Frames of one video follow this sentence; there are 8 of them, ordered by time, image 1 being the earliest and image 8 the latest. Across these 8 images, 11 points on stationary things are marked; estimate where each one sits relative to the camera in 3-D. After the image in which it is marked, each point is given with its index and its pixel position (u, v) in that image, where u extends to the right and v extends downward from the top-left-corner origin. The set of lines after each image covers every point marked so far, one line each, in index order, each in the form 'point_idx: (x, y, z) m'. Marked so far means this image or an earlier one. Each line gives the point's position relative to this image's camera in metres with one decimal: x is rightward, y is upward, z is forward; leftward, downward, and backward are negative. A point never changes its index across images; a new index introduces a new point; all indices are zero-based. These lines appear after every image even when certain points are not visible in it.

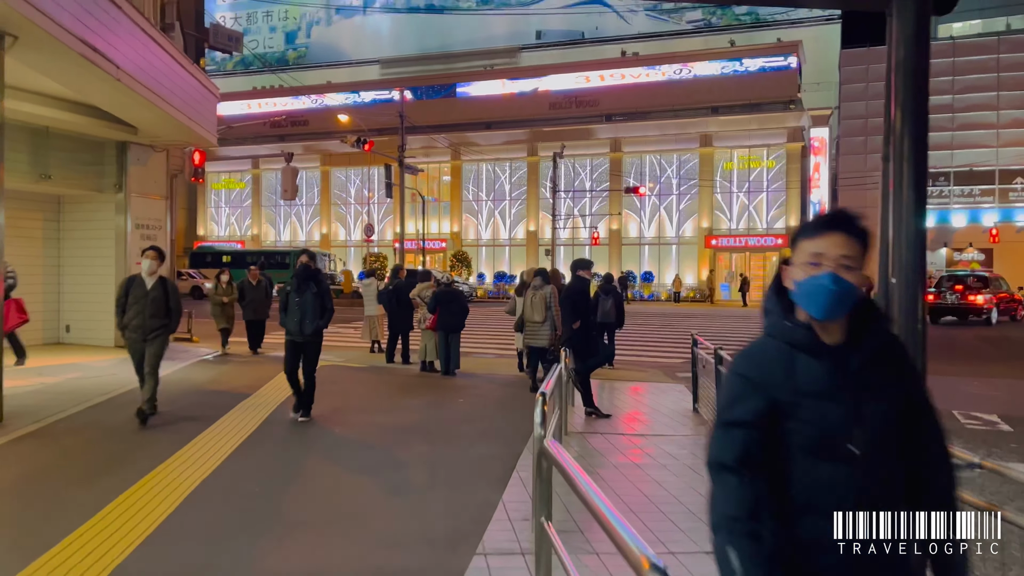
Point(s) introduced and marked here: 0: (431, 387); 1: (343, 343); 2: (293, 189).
0: (-1.1, -1.3, +10.8) m
1: (-3.7, -1.2, +17.5) m
2: (-4.4, +2.0, +16.1) m
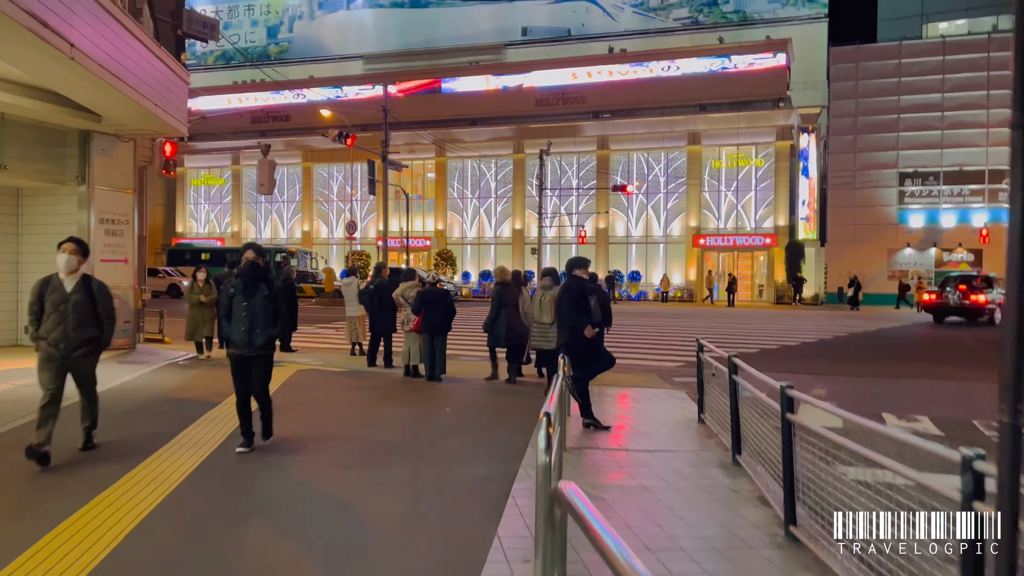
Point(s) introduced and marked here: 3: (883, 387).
0: (-1.2, -1.3, +10.1) m
1: (-3.9, -1.2, +16.7) m
2: (-4.6, +2.0, +15.3) m
3: (+5.5, -1.5, +11.8) m
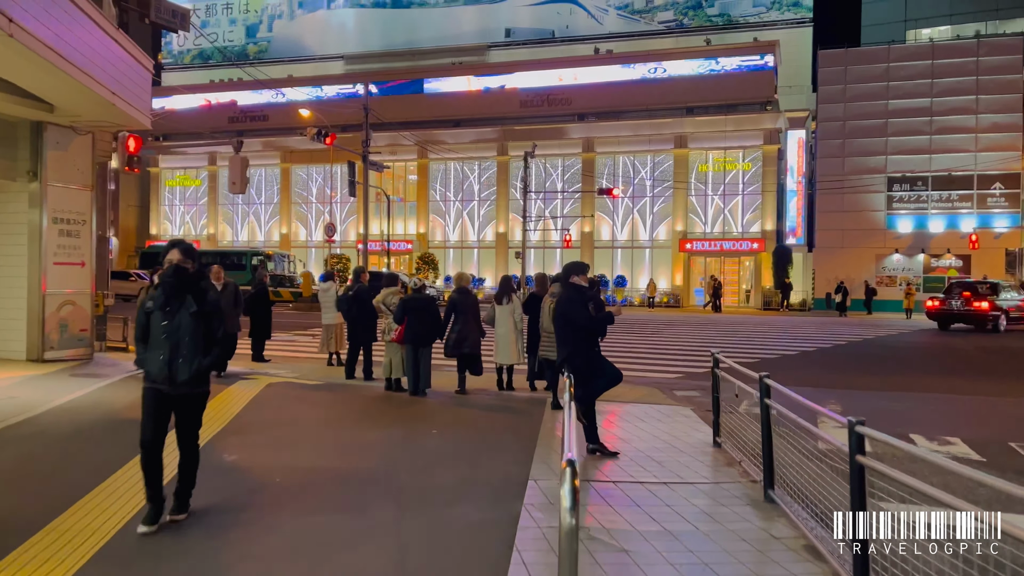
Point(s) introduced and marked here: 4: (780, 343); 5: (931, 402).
0: (-1.3, -1.4, +9.2) m
1: (-4.2, -1.3, +15.7) m
2: (-4.8, +1.9, +14.4) m
3: (+5.3, -1.6, +11.1) m
4: (+6.5, -1.3, +19.3) m
5: (+6.0, -1.6, +11.5) m
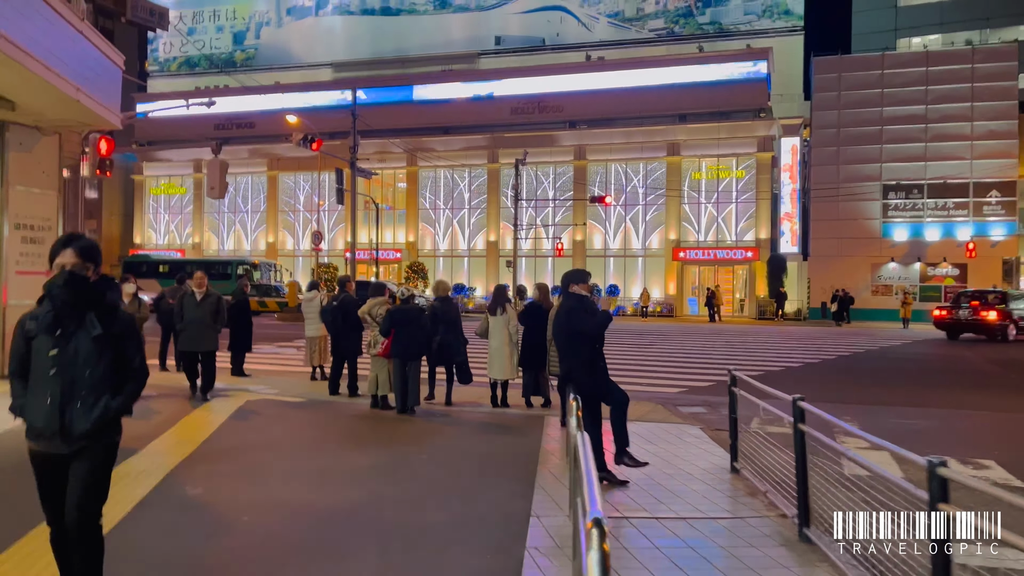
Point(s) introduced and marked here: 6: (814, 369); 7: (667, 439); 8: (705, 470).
0: (-1.4, -1.5, +8.5) m
1: (-4.3, -1.5, +15.0) m
2: (-4.9, +1.7, +13.7) m
3: (+5.3, -1.8, +10.5) m
4: (+6.4, -1.6, +18.7) m
5: (+6.0, -1.8, +10.9) m
6: (+6.0, -1.6, +16.0) m
7: (+1.6, -1.6, +8.5) m
8: (+1.8, -1.6, +7.1) m
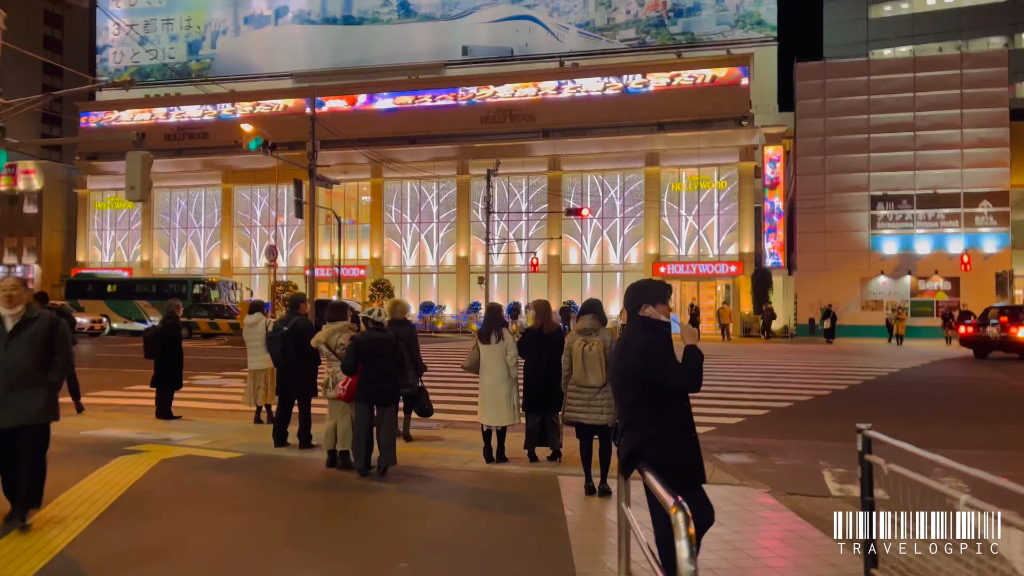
0: (-1.3, -1.7, +6.1) m
1: (-4.5, -1.8, +12.5) m
2: (-5.1, +1.4, +11.2) m
3: (+5.3, -1.9, +8.4) m
4: (+6.0, -1.9, +16.6) m
5: (+5.9, -1.9, +8.8) m
6: (+5.8, -1.9, +13.9) m
7: (+1.7, -1.8, +6.3) m
8: (+1.9, -1.7, +4.8) m
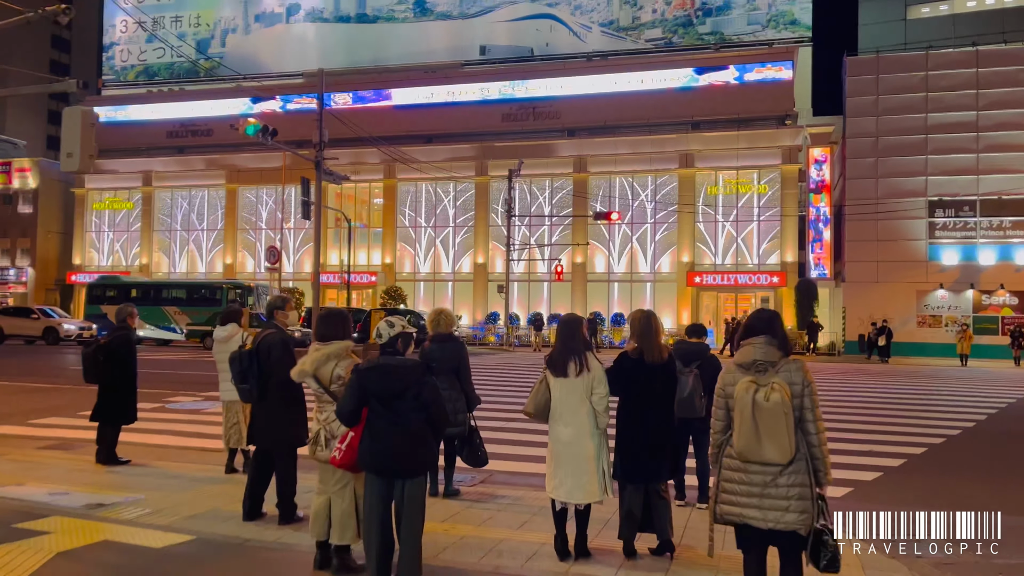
0: (-0.7, -1.7, +3.3) m
1: (-3.9, -1.9, +9.7) m
2: (-4.5, +1.4, +8.5) m
3: (+5.8, -2.0, +5.5) m
4: (+6.7, -2.1, +13.8) m
5: (+6.5, -2.0, +5.9) m
6: (+6.4, -2.1, +11.0) m
7: (+2.3, -1.8, +3.4) m
8: (+2.4, -1.7, +2.0) m
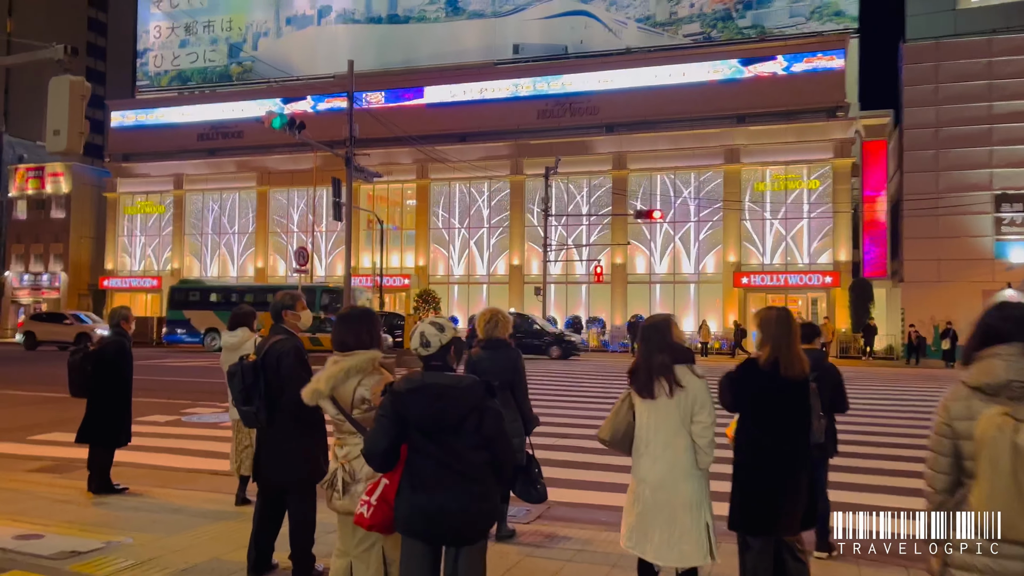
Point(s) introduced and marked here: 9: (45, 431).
0: (-0.4, -1.6, +2.0) m
1: (-3.3, -1.9, +8.5) m
2: (-3.9, +1.4, +7.3) m
3: (+6.3, -1.9, +3.9) m
4: (+7.4, -2.1, +12.1) m
5: (+6.9, -2.0, +4.3) m
6: (+7.0, -2.0, +9.4) m
7: (+2.6, -1.7, +2.0) m
8: (+2.7, -1.6, +0.6) m
9: (-6.3, -1.9, +10.8) m
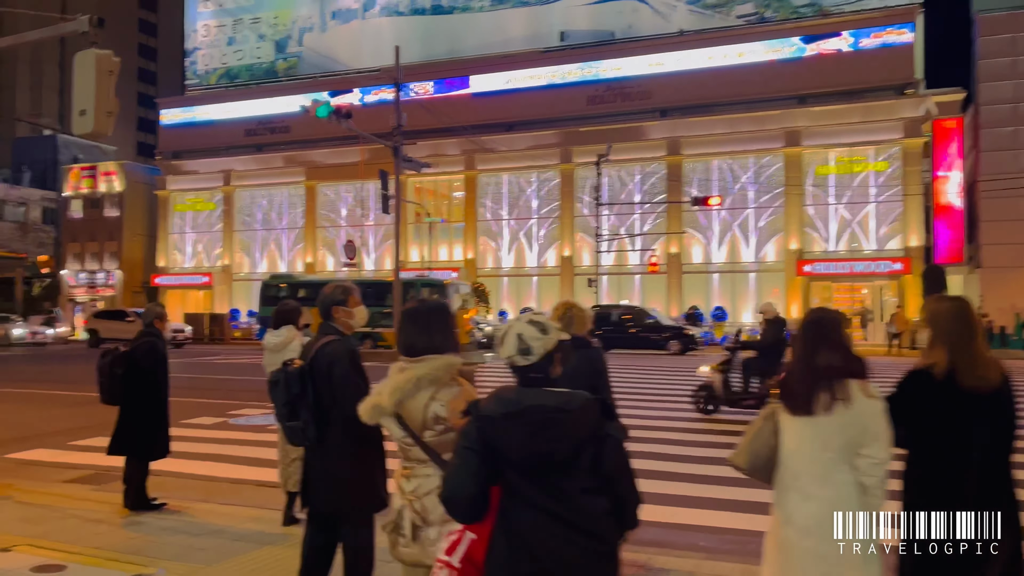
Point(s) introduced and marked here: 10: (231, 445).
0: (-0.1, -1.6, +1.1) m
1: (-2.6, -1.8, +7.8) m
2: (-3.3, +1.4, +6.7) m
3: (+6.7, -1.8, +2.7) m
4: (+8.3, -1.8, +10.8) m
5: (+7.4, -1.8, +3.1) m
6: (+7.8, -1.8, +8.1) m
7: (+2.9, -1.6, +1.0) m
8: (+3.0, -1.6, -0.4) m
9: (-5.4, -1.9, +10.3) m
10: (-3.2, -1.8, +9.3) m
